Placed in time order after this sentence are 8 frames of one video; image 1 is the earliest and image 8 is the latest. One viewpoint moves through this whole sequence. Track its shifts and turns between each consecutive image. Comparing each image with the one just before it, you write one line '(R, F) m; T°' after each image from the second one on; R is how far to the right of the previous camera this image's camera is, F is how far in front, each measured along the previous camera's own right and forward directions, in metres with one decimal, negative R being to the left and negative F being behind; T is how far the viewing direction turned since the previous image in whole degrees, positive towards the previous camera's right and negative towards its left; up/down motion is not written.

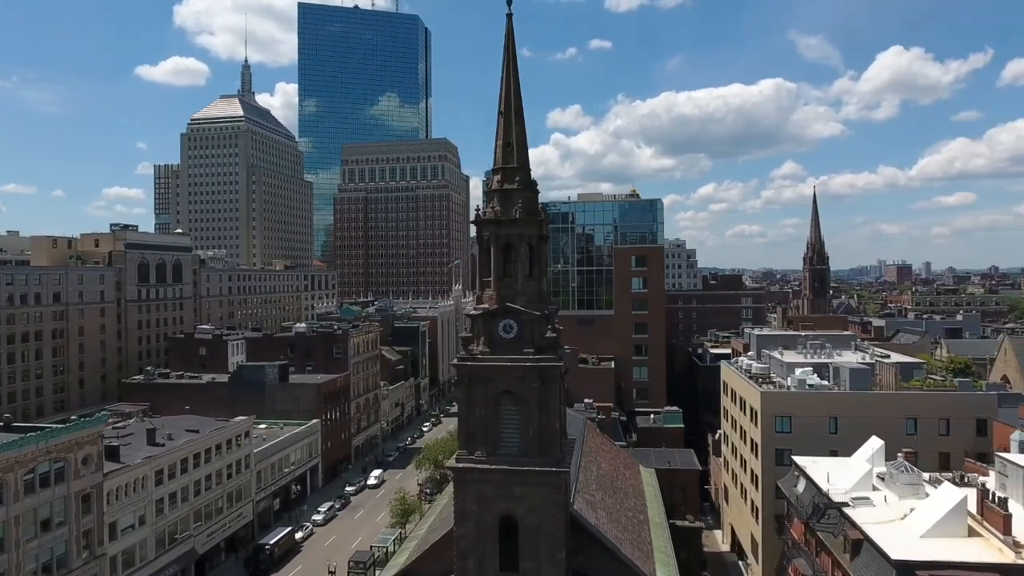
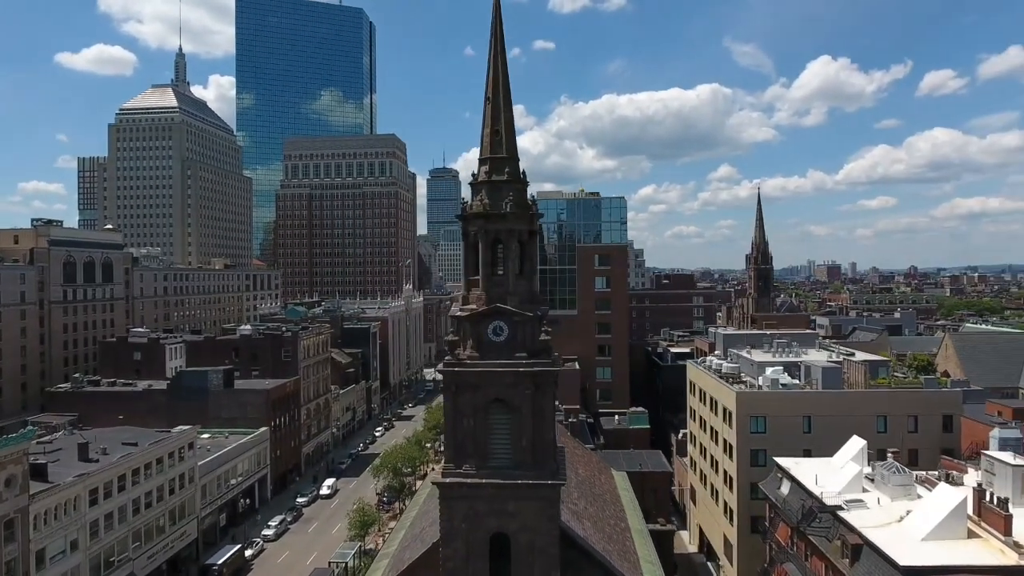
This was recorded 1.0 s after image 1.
(-1.9, +2.1) m; +5°
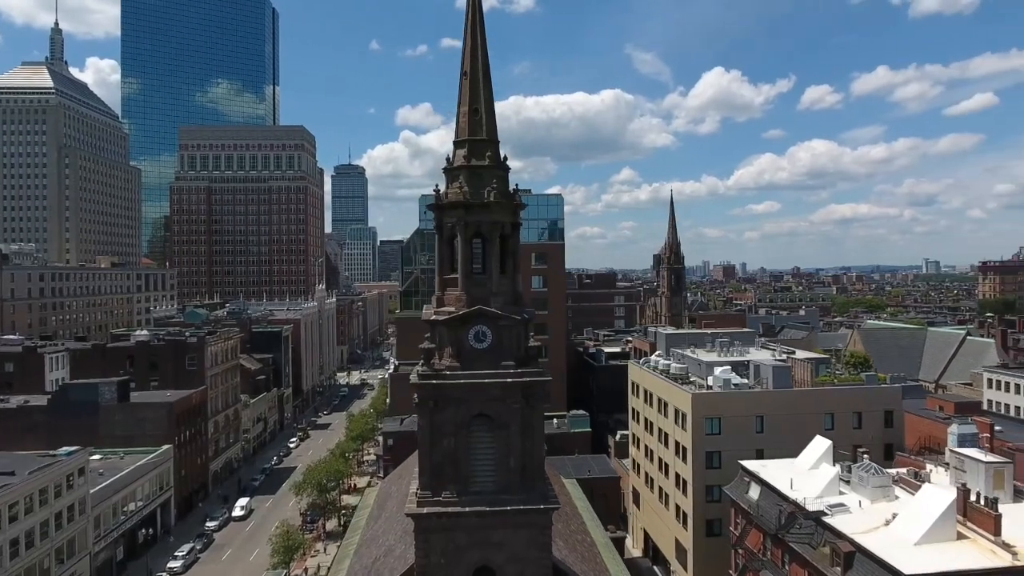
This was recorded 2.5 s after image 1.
(-2.8, +3.3) m; +8°
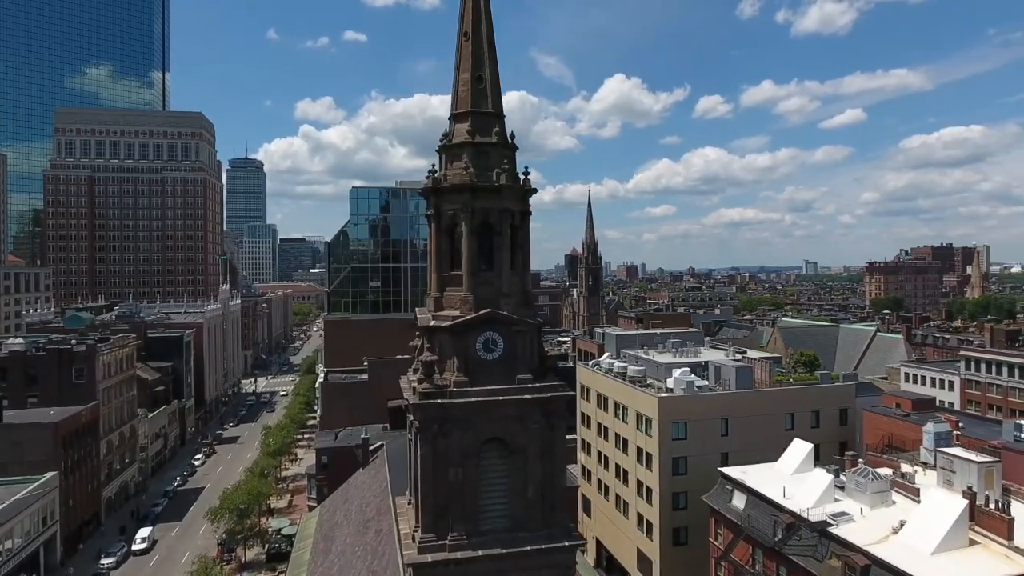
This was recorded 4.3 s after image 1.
(-3.4, +3.8) m; +8°
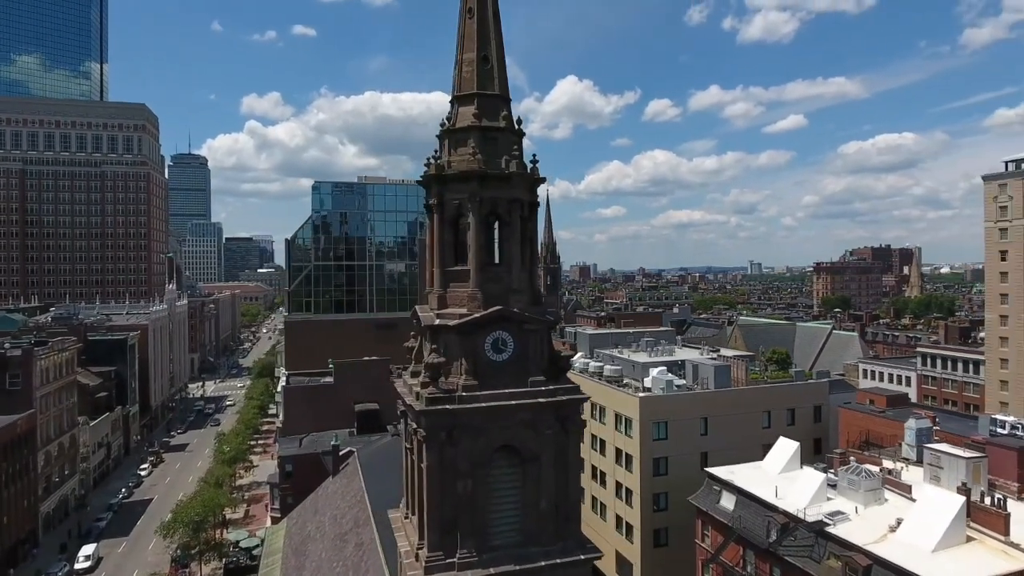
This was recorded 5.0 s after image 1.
(-1.7, +1.4) m; +4°
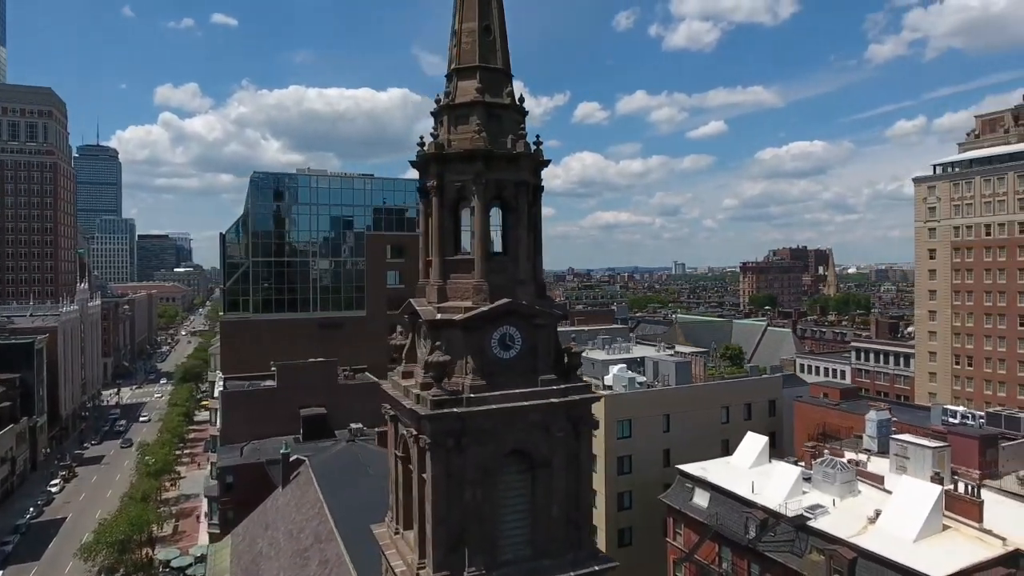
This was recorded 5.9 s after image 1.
(-2.0, +1.6) m; +6°
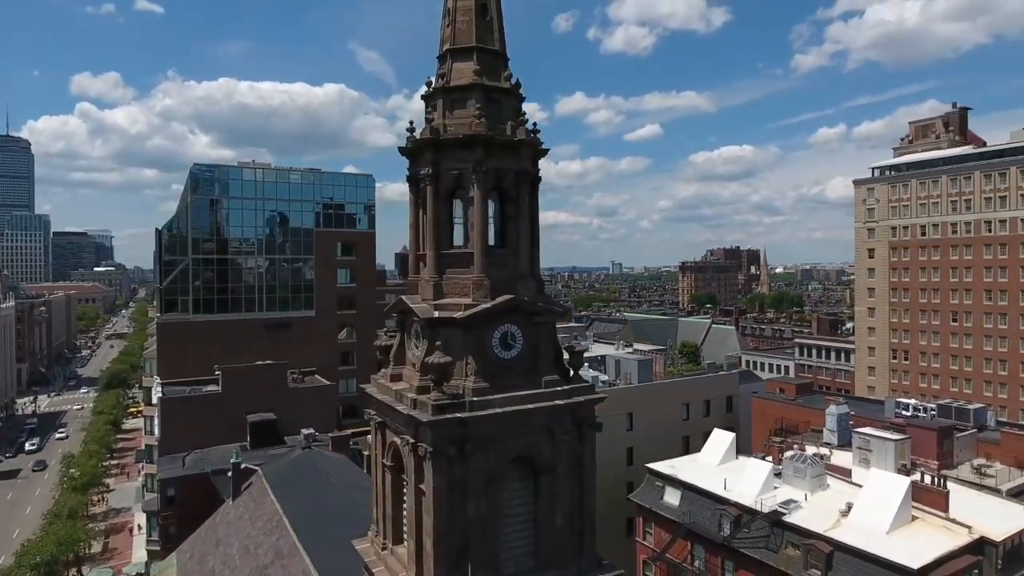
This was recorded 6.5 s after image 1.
(-1.5, +1.1) m; +5°
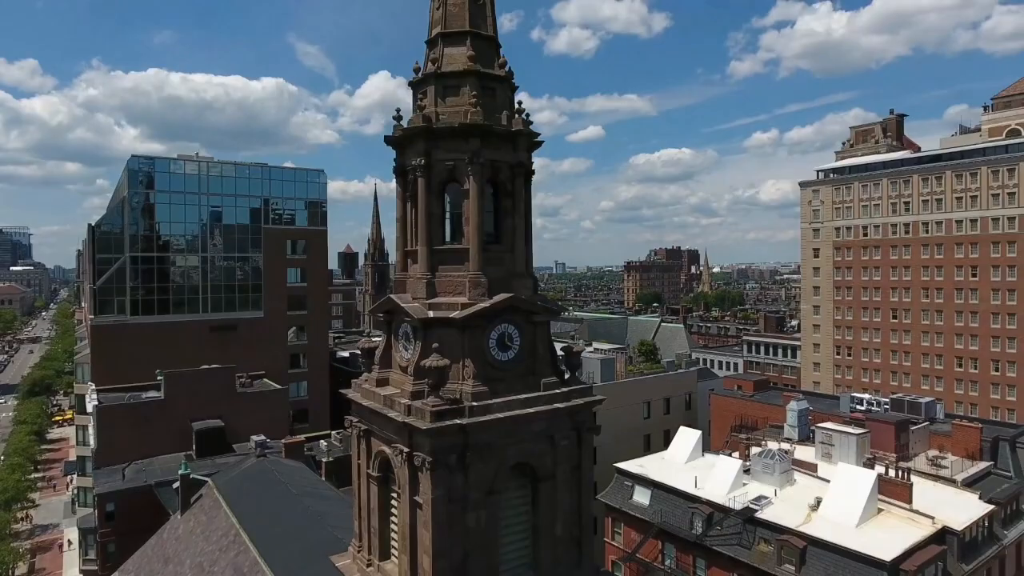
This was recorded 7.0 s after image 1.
(-1.2, +0.8) m; +5°
